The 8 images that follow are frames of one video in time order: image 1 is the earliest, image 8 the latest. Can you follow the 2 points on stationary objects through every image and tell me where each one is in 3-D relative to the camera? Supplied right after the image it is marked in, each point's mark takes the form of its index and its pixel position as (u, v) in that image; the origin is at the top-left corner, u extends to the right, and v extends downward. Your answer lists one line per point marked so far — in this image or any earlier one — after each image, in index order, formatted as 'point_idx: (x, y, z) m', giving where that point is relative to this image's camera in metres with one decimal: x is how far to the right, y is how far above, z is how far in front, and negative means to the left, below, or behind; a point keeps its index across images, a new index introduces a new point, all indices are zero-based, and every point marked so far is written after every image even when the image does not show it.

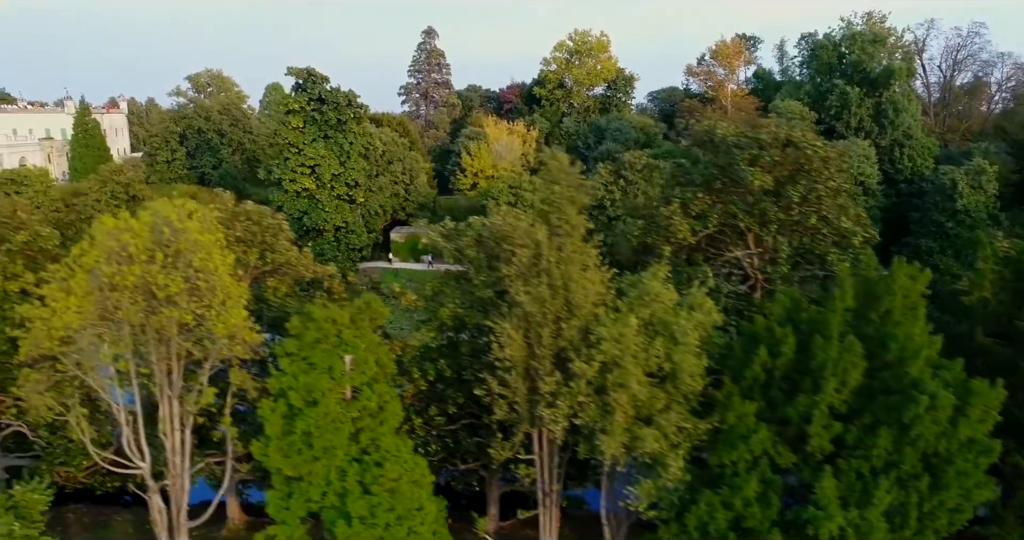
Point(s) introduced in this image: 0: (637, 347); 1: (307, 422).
0: (+1.1, -0.7, +6.4) m
1: (-1.9, -1.4, +6.8) m
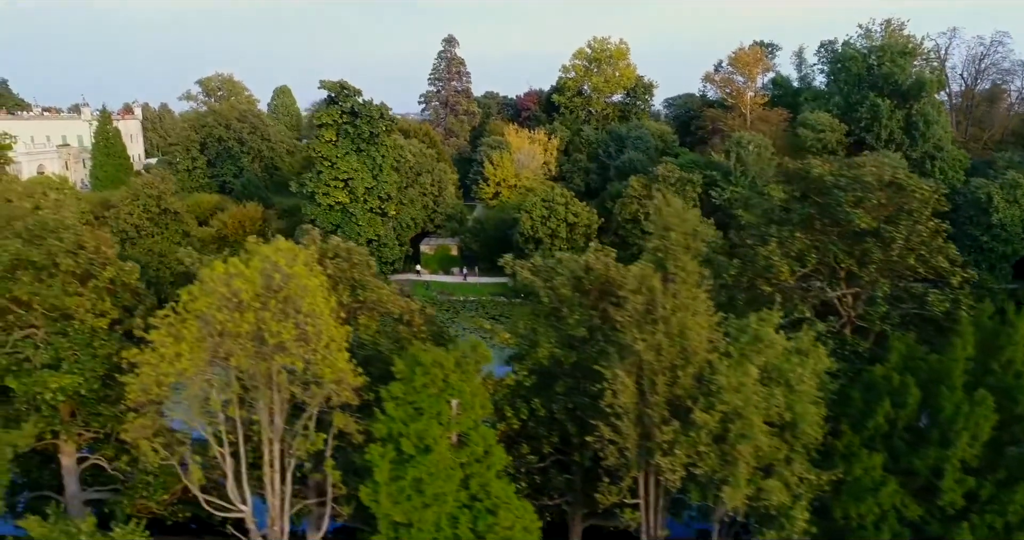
0: (+2.2, -1.1, +6.3) m
1: (-0.9, -1.9, +6.8) m
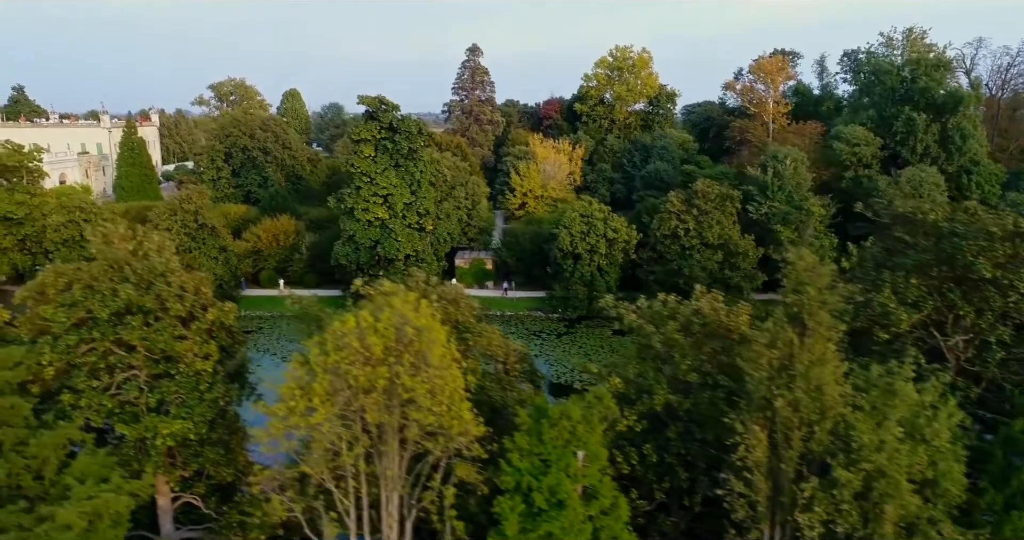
0: (+3.4, -1.6, +6.3) m
1: (+0.4, -2.4, +6.7) m
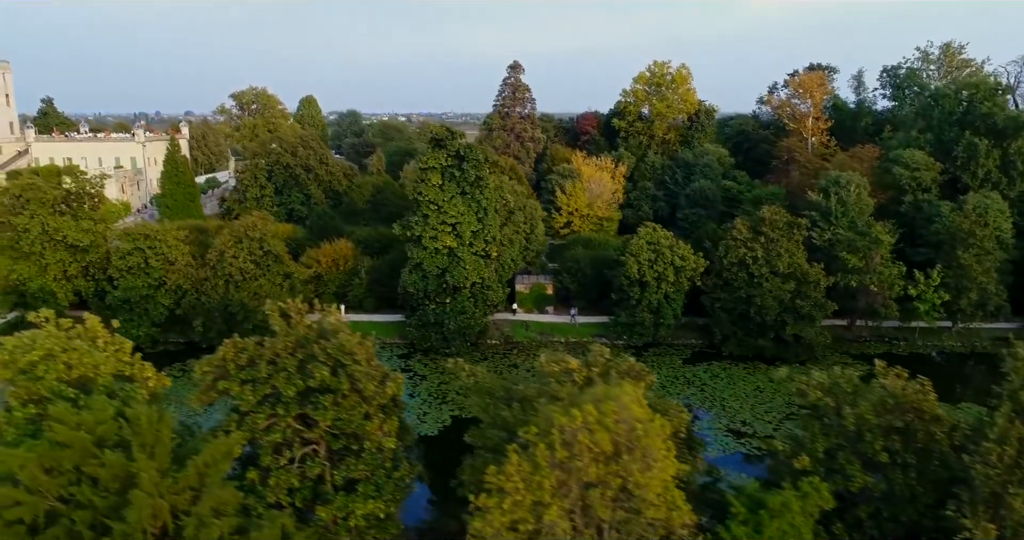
0: (+5.6, -2.5, +6.3) m
1: (+2.5, -3.3, +6.8) m
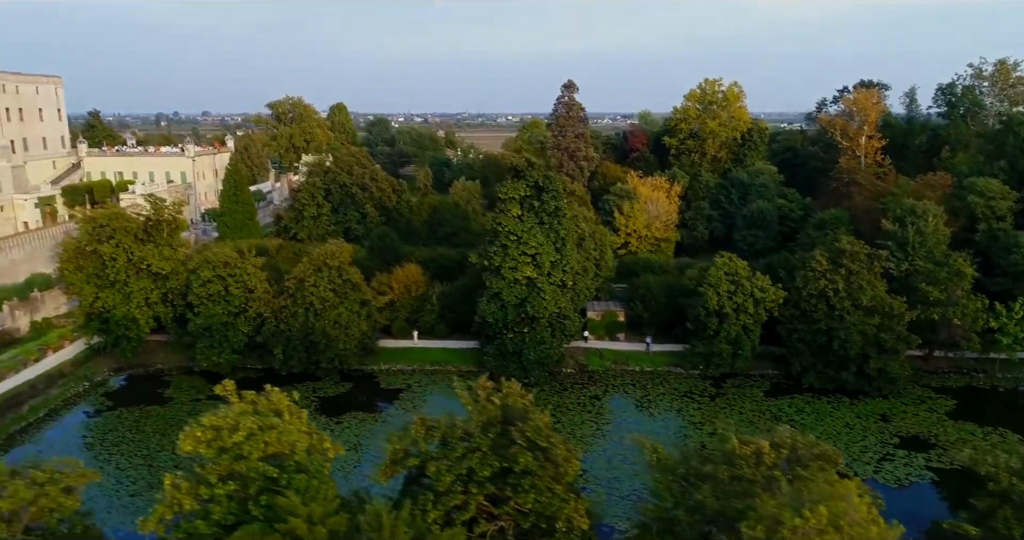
0: (+7.8, -3.5, +6.3) m
1: (+4.8, -4.3, +6.8) m
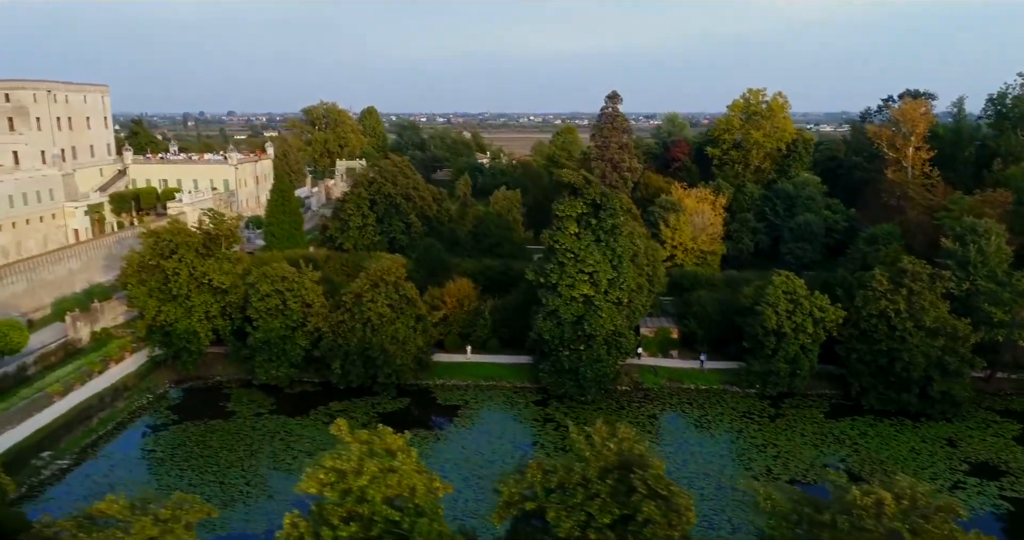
0: (+9.2, -4.2, +6.1) m
1: (+6.1, -4.9, +6.7) m
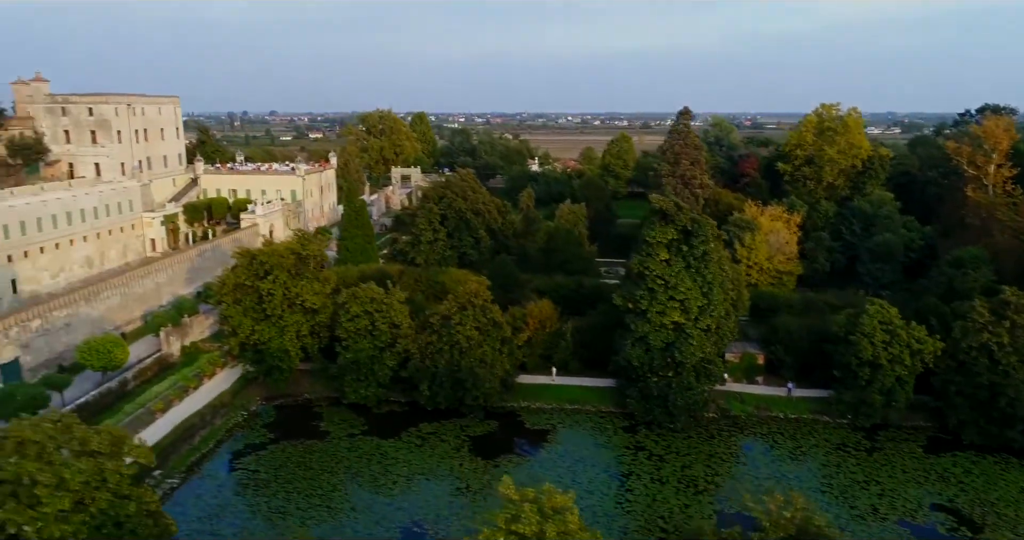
0: (+11.2, -5.1, +5.7) m
1: (+8.2, -5.8, +6.5) m
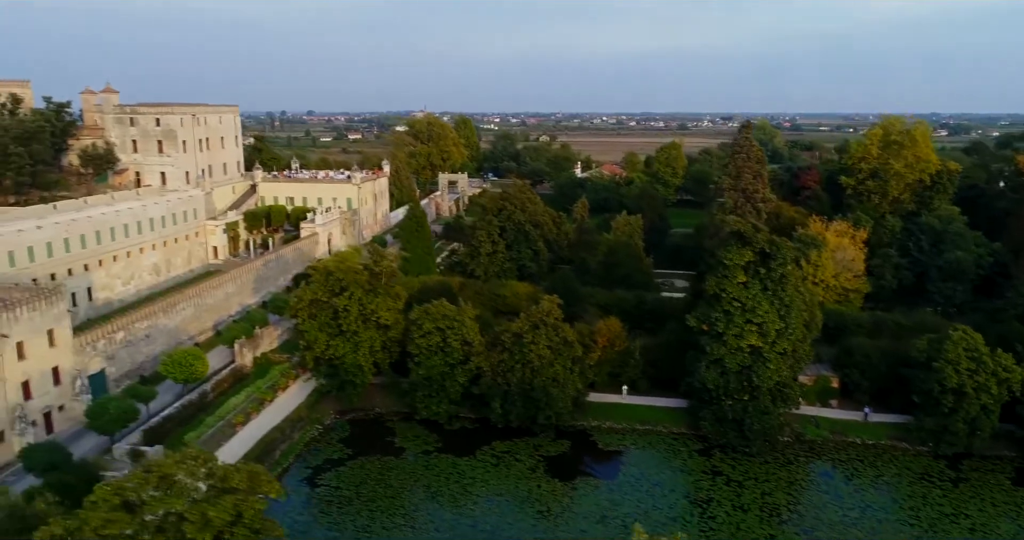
0: (+12.8, -5.9, +5.3) m
1: (+9.8, -6.6, +6.2) m
